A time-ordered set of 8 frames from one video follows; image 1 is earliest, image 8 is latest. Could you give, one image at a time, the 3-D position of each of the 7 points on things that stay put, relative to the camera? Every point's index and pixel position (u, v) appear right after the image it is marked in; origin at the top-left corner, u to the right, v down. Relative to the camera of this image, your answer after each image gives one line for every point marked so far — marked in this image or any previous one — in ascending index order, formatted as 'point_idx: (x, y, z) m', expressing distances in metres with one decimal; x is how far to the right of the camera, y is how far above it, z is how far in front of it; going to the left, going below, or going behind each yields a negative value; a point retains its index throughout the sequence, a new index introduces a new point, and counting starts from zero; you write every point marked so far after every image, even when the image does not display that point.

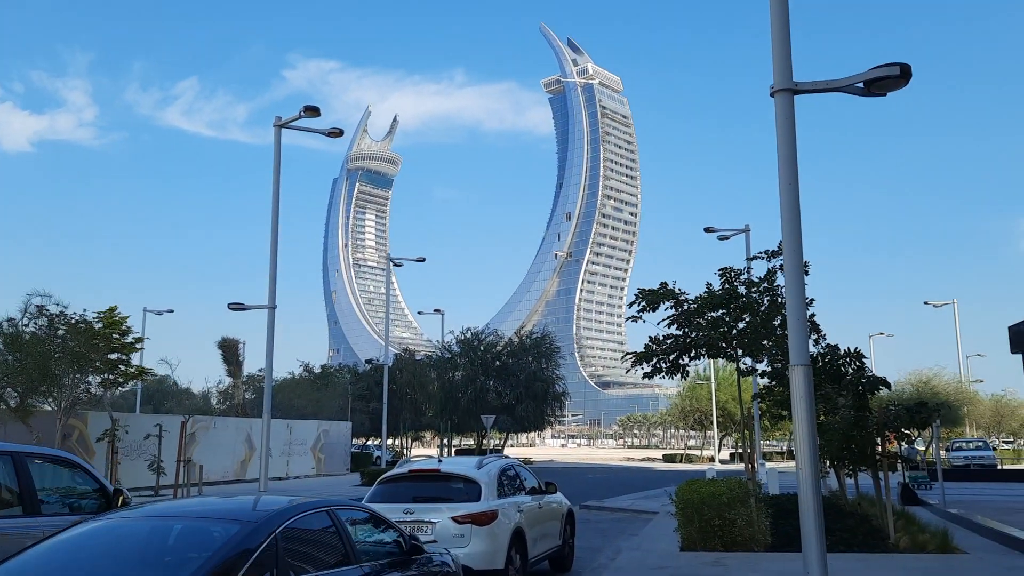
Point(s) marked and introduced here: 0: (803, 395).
0: (+3.2, -1.1, +9.7) m
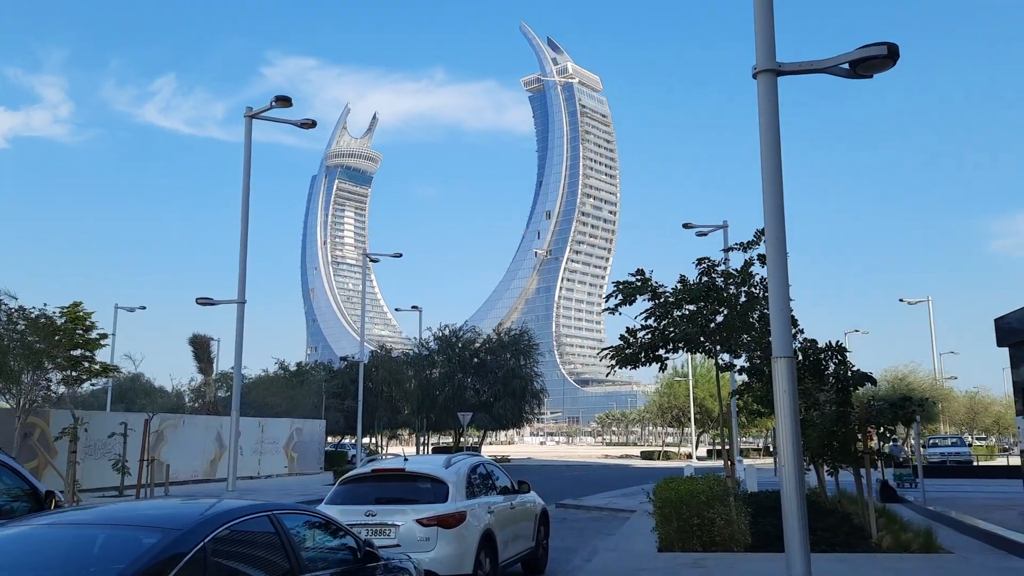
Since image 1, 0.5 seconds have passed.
0: (+2.9, -1.0, +9.3) m
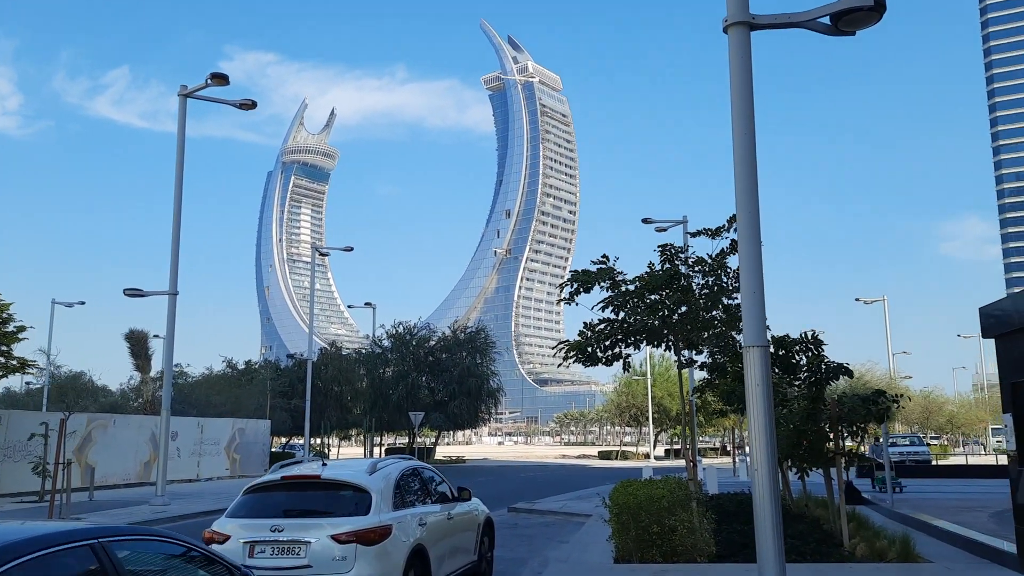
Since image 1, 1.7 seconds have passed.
0: (+2.3, -0.8, +8.1) m
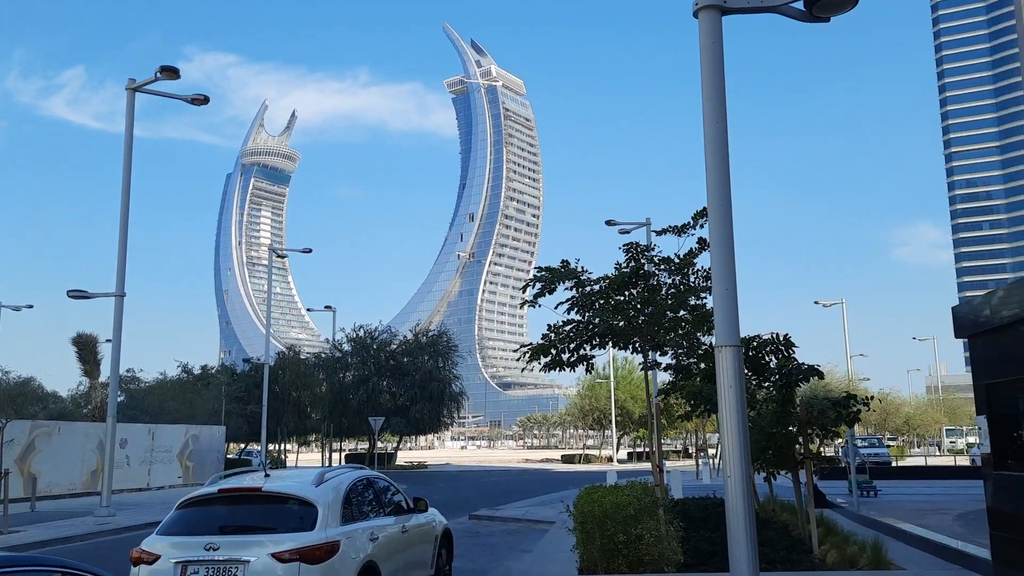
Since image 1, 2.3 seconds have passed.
0: (+1.9, -0.8, +7.7) m
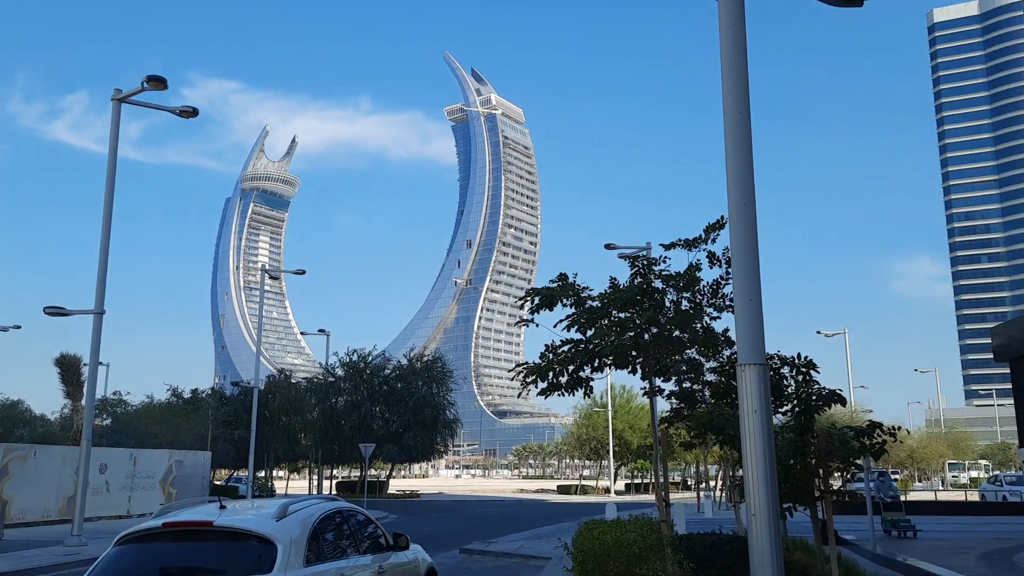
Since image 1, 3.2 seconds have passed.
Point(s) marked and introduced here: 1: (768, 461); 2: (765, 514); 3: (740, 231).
0: (+1.9, -0.9, +6.7) m
1: (+2.0, -1.3, +6.6) m
2: (+1.9, -1.7, +6.6) m
3: (+1.8, +0.4, +6.9) m
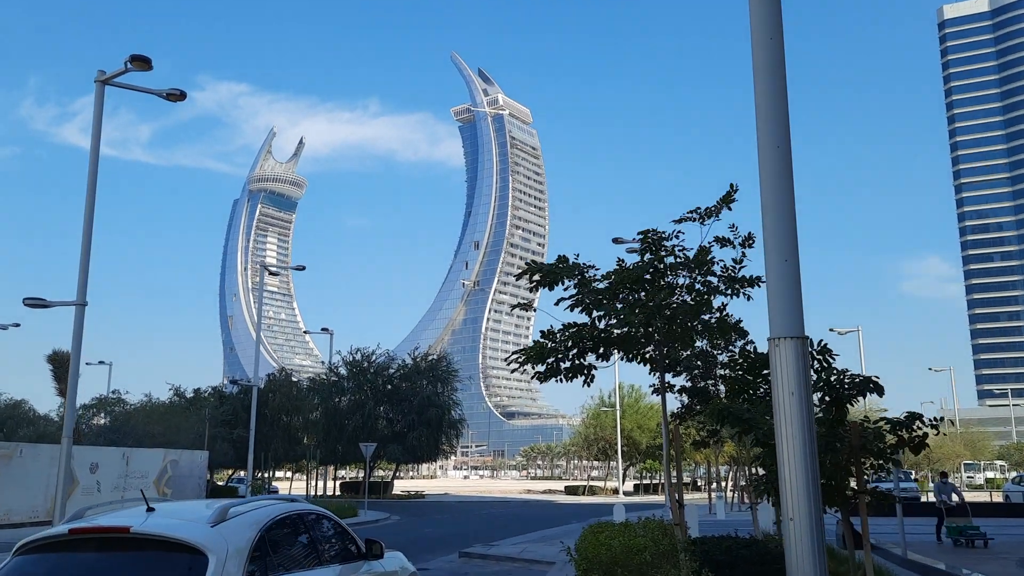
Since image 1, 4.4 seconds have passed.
0: (+1.8, -0.6, +5.6) m
1: (+1.9, -1.0, +5.5) m
2: (+1.8, -1.4, +5.4) m
3: (+1.7, +0.7, +5.7) m
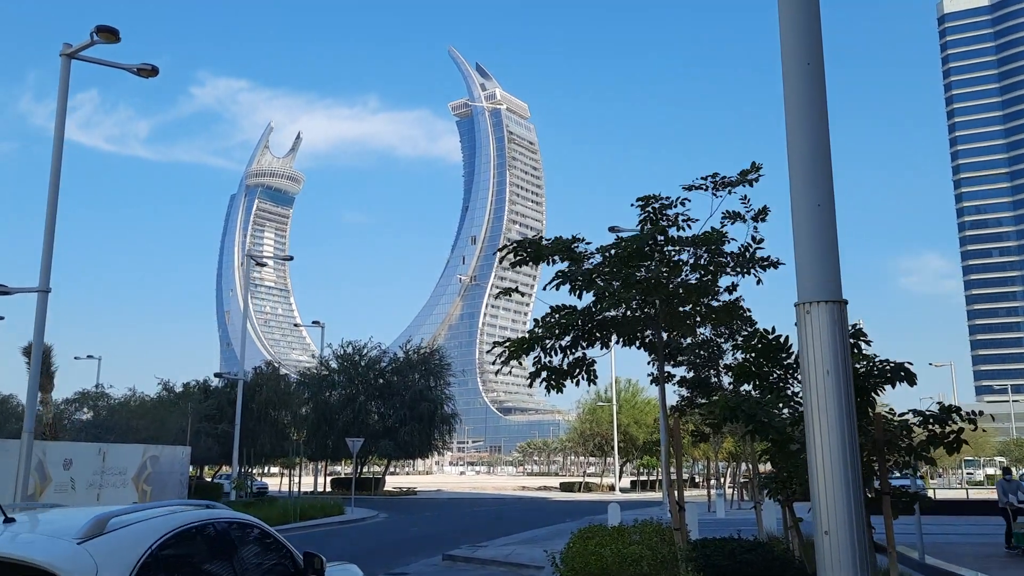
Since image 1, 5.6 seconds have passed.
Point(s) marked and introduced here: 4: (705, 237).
0: (+1.6, -0.3, +4.4) m
1: (+1.7, -0.8, +4.3) m
2: (+1.6, -1.2, +4.3) m
3: (+1.5, +1.0, +4.6) m
4: (+2.2, +0.6, +9.9) m
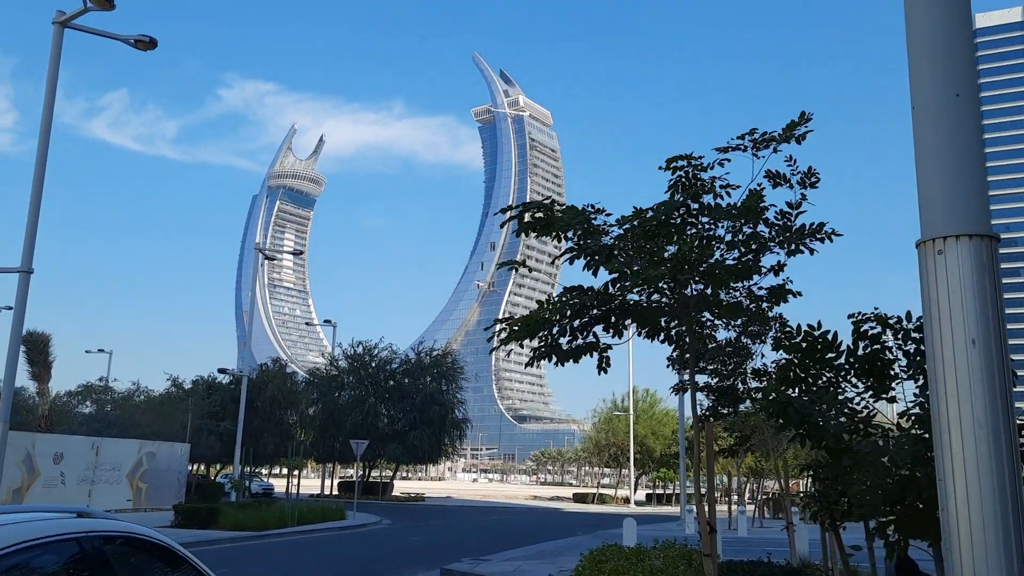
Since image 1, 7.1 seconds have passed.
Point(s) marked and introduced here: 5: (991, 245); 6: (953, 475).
0: (+1.6, -0.1, +2.9) m
1: (+1.6, -0.6, +2.8) m
2: (+1.5, -0.9, +2.8) m
3: (+1.5, +1.2, +3.1) m
4: (+2.3, +0.8, +8.4) m
5: (+1.6, +0.1, +3.0) m
6: (+1.5, -0.7, +2.9) m
